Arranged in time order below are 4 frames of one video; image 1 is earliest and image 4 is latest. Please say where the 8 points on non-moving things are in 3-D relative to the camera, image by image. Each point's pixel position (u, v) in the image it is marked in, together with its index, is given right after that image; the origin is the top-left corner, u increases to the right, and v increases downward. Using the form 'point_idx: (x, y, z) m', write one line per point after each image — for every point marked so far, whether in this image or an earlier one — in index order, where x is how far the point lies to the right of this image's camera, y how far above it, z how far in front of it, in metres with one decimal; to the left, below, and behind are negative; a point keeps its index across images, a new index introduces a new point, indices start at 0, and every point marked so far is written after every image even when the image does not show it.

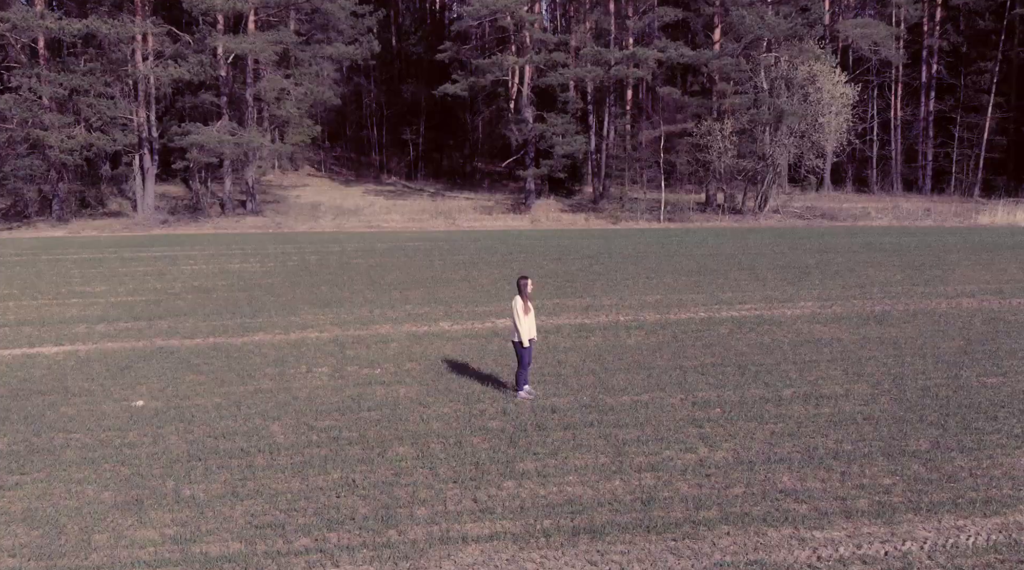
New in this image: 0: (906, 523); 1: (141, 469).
0: (+3.9, -2.4, +9.5) m
1: (-4.5, -2.3, +11.7) m
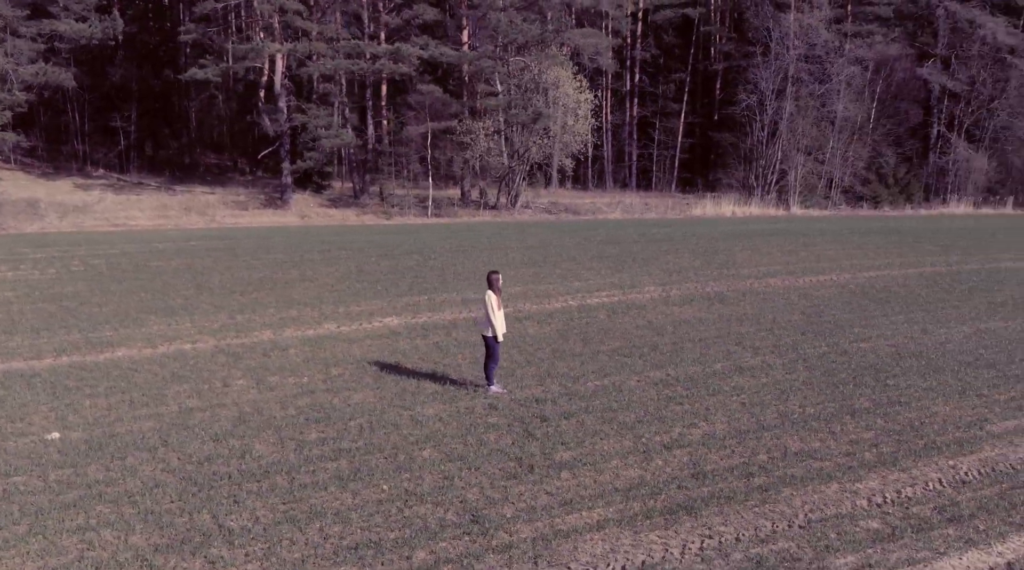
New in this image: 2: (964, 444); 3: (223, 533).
0: (+4.8, -2.1, +11.2) m
1: (-3.9, -2.4, +10.3) m
2: (+5.7, -2.0, +11.9) m
3: (-2.9, -2.5, +9.6) m
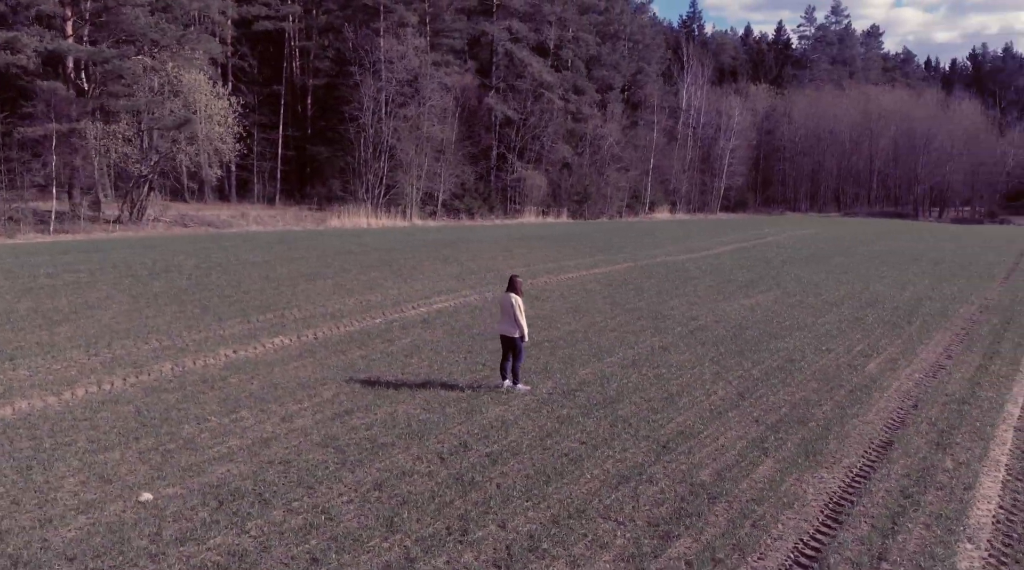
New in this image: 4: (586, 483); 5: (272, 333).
0: (+5.8, -1.8, +15.2) m
1: (-0.9, -2.5, +9.7) m
2: (+6.2, -1.7, +16.2) m
3: (+0.3, -2.6, +9.7) m
4: (+0.9, -2.3, +11.1) m
5: (-4.5, -0.9, +18.1) m
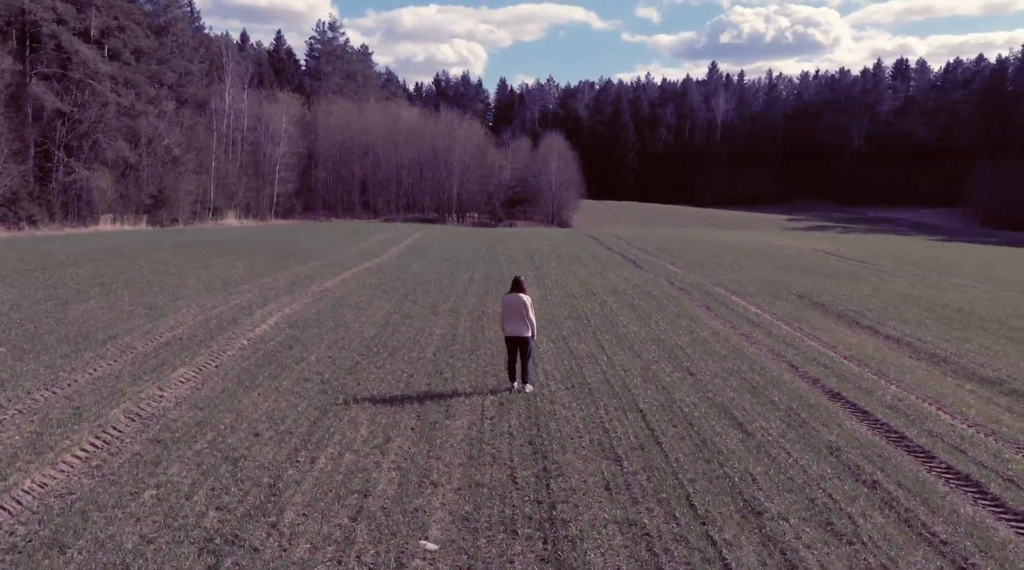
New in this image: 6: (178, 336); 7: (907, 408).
0: (+4.8, -1.5, +18.2) m
1: (+2.3, -2.4, +9.9) m
2: (+4.6, -1.4, +19.3) m
3: (+3.3, -2.4, +10.5) m
4: (+3.0, -2.2, +12.1) m
5: (-5.4, -1.2, +14.8) m
6: (-6.0, -0.9, +17.2) m
7: (+6.3, -2.0, +15.3) m
